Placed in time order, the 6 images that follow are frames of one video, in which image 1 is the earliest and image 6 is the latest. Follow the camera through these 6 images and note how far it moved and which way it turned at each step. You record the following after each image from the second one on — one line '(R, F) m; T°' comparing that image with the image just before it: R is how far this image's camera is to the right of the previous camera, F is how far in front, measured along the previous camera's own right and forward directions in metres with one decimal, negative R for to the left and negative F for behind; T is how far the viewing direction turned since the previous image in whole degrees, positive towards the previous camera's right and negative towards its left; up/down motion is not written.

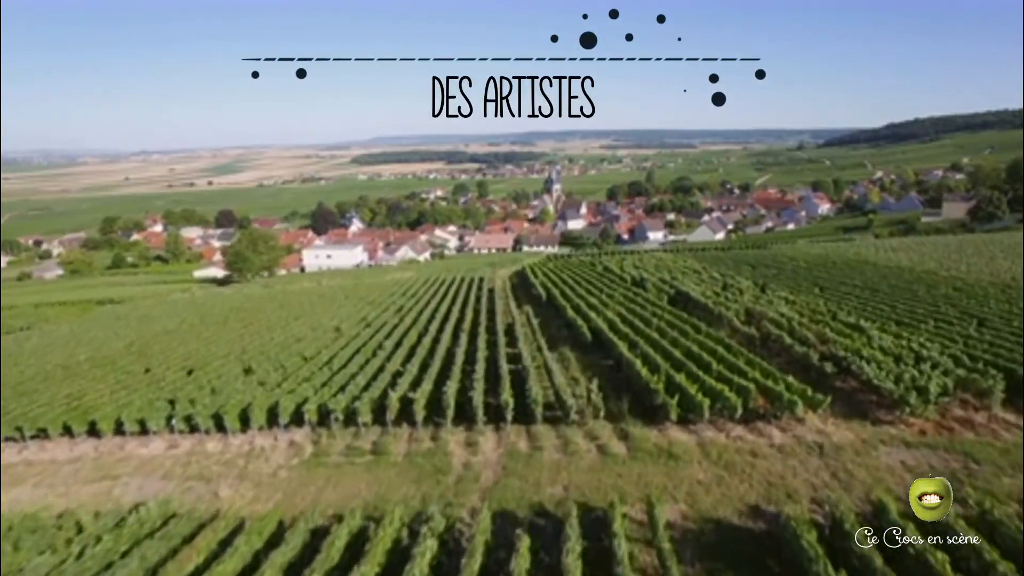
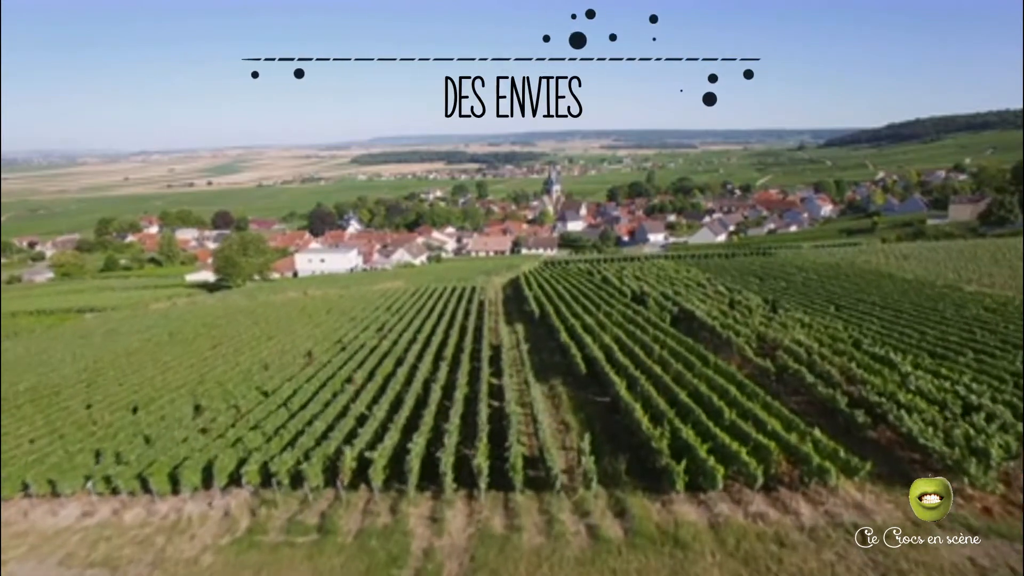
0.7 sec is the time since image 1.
(+0.3, +1.7) m; 0°
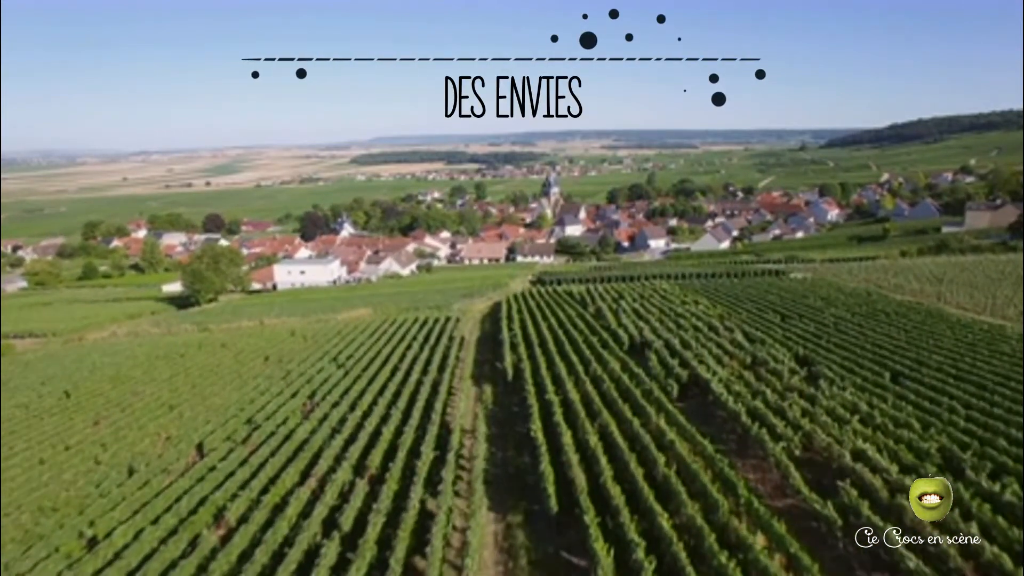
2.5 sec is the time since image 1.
(+0.9, +4.3) m; 0°
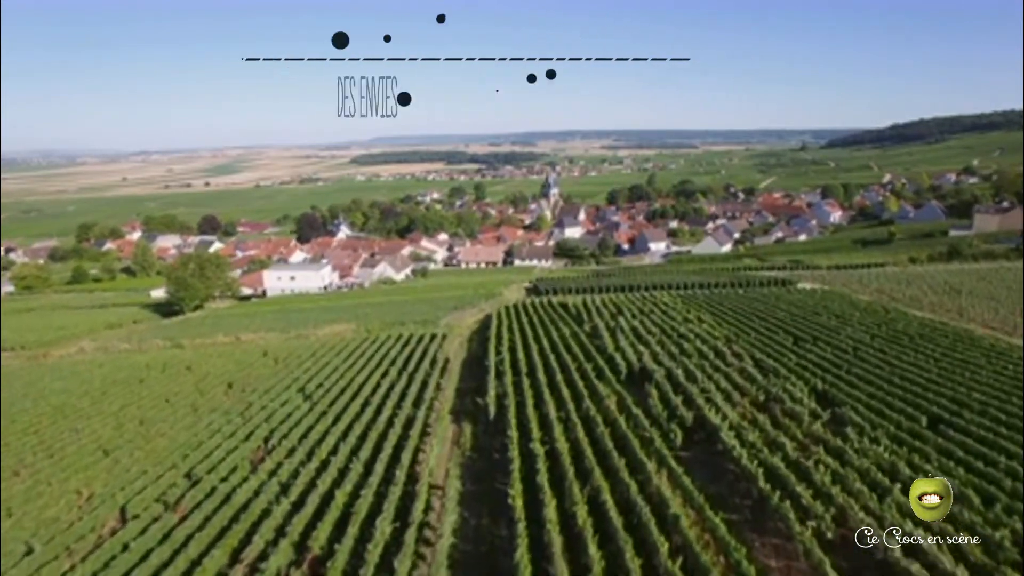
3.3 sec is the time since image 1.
(+0.4, +2.0) m; 0°
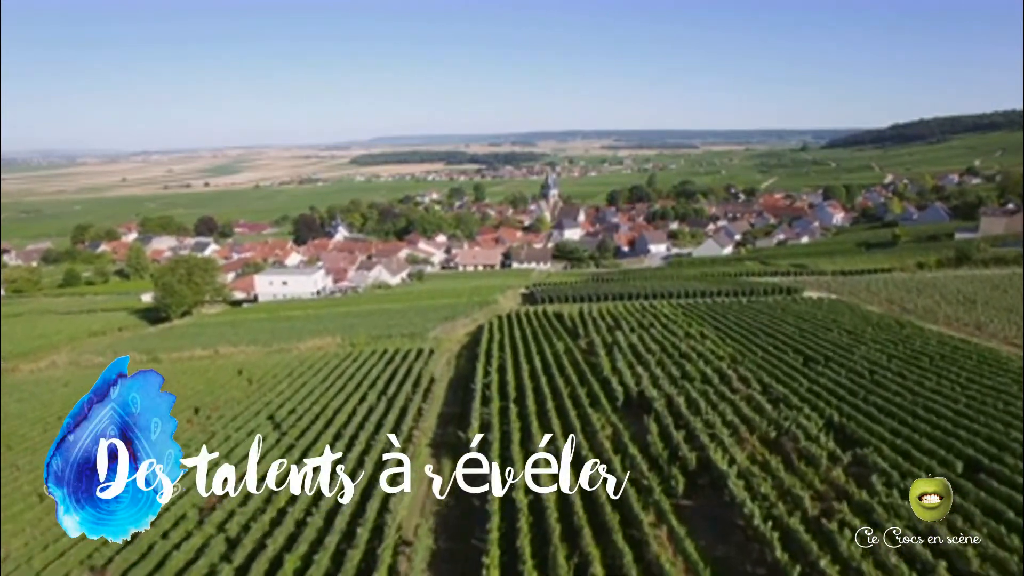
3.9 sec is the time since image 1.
(+0.3, +1.5) m; 0°
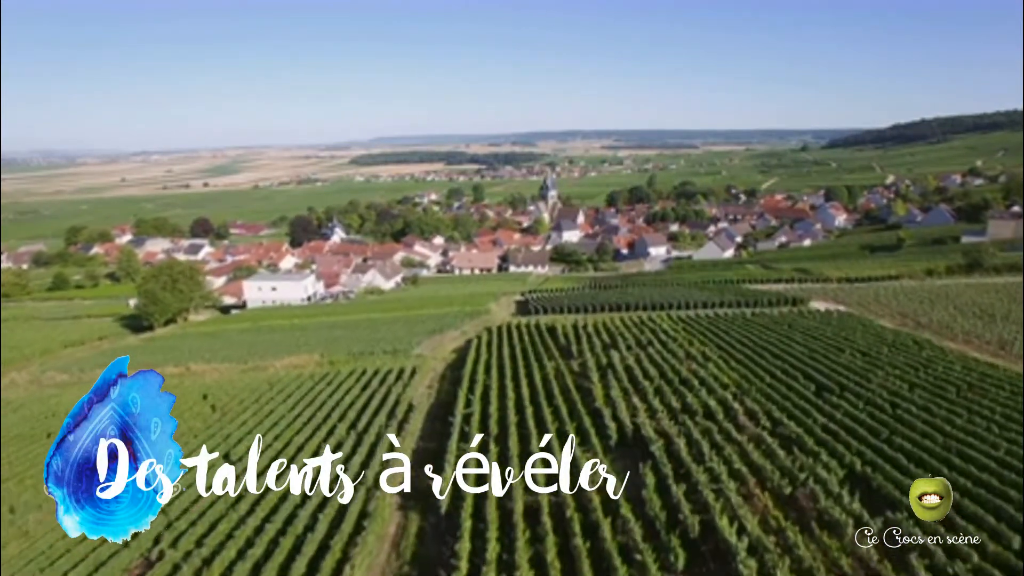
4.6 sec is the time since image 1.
(+0.4, +1.8) m; 0°
